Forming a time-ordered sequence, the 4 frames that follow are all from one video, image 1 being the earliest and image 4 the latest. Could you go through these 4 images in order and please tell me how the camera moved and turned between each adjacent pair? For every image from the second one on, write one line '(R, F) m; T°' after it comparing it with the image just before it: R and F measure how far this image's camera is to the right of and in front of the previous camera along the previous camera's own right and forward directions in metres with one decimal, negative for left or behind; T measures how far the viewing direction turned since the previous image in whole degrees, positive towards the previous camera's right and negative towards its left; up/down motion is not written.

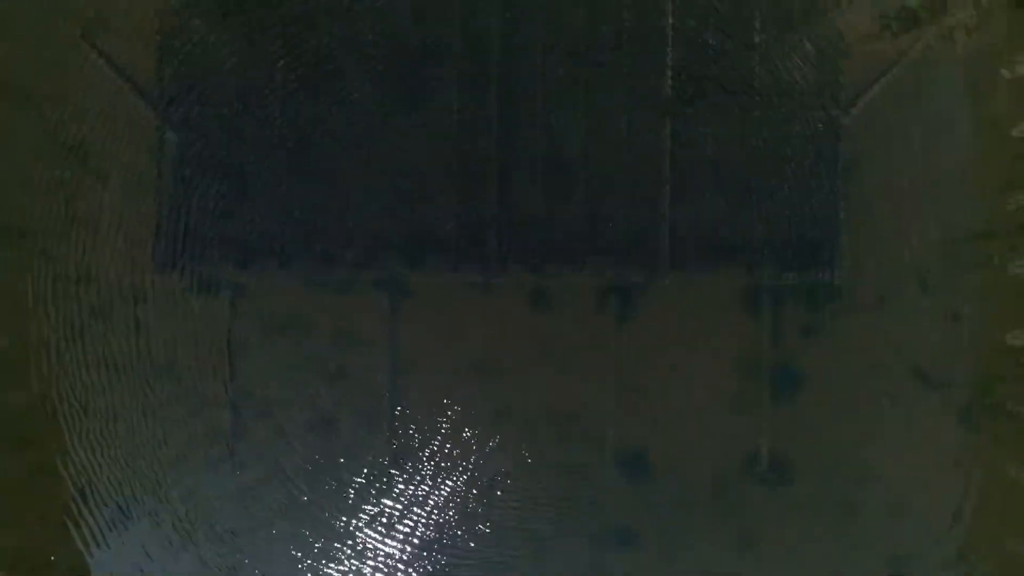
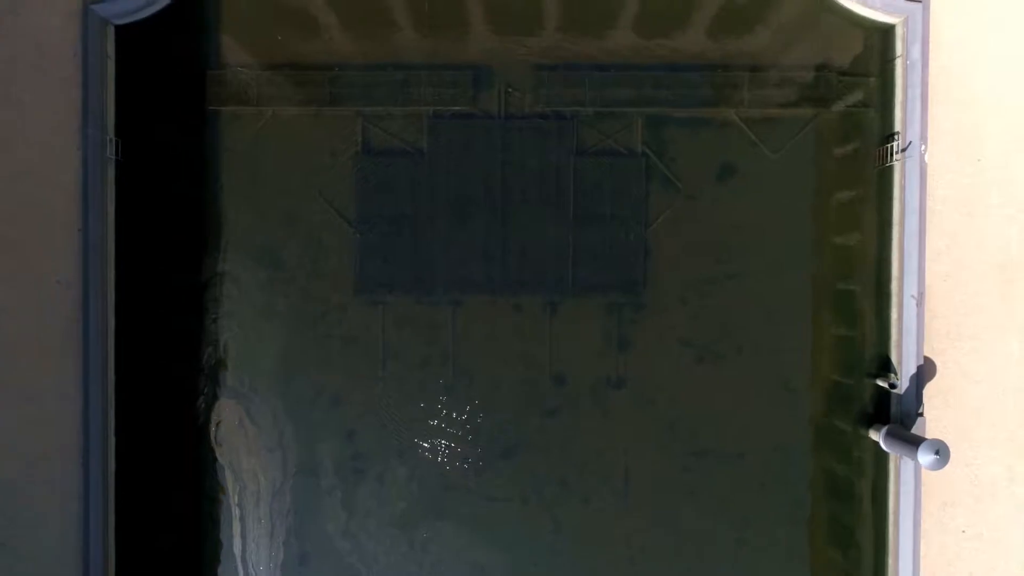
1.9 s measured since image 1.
(+1.9, -4.9) m; -8°
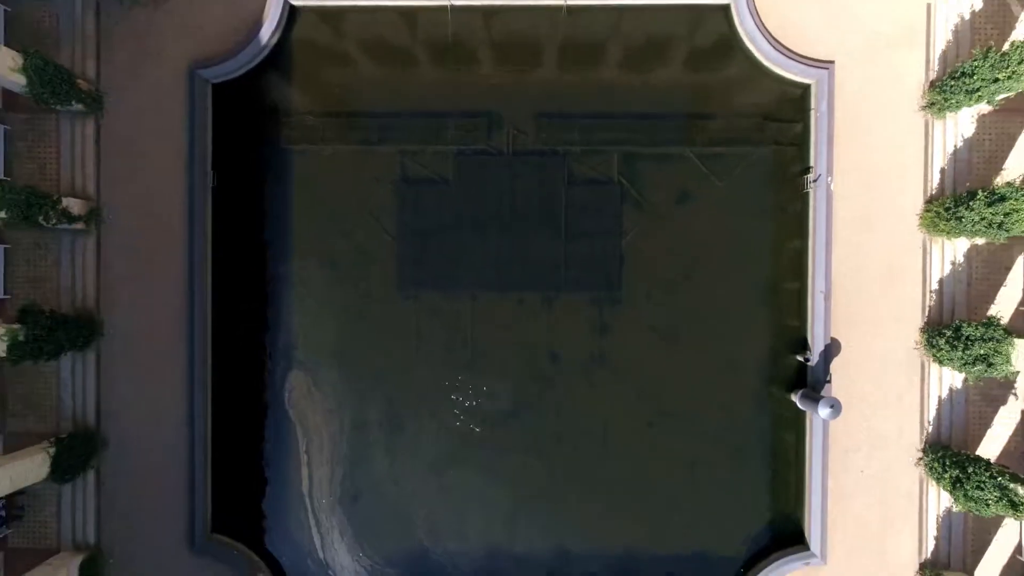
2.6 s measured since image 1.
(-0.1, -2.6) m; 0°
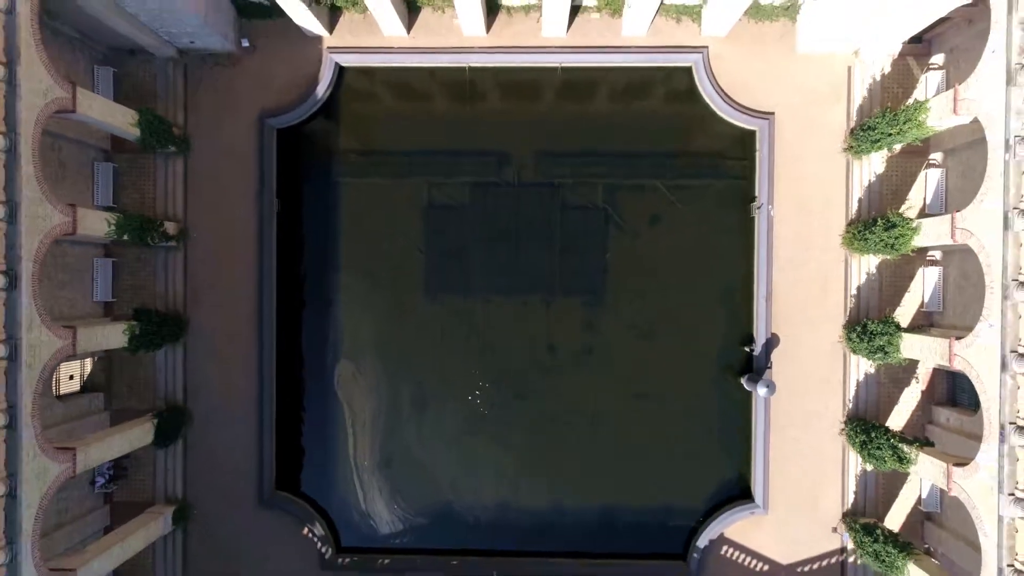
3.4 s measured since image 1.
(-0.1, -2.8) m; 0°
